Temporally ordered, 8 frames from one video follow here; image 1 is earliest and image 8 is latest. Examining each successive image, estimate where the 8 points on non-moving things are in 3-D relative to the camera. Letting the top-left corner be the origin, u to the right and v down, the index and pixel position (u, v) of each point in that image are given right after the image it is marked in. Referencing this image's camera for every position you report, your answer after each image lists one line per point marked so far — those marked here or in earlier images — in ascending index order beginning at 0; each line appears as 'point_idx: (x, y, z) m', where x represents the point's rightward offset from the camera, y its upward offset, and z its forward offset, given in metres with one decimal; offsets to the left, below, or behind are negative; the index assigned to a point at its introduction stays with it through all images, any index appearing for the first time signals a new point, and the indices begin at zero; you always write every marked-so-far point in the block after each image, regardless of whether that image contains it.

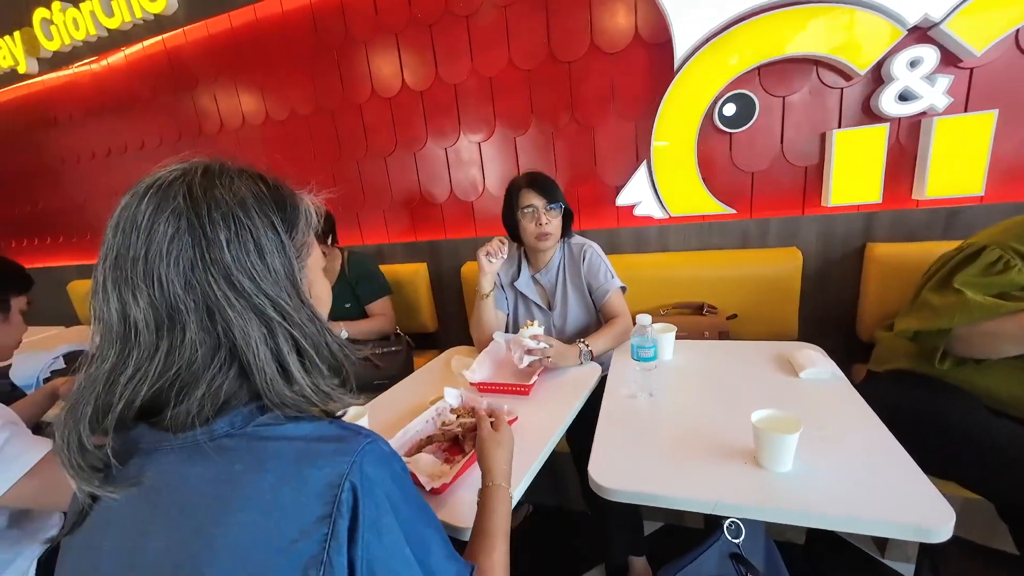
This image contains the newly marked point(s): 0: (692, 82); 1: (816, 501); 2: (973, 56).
0: (+0.7, +0.8, +1.7) m
1: (+0.6, -0.4, +0.7) m
2: (+1.5, +0.8, +1.5) m
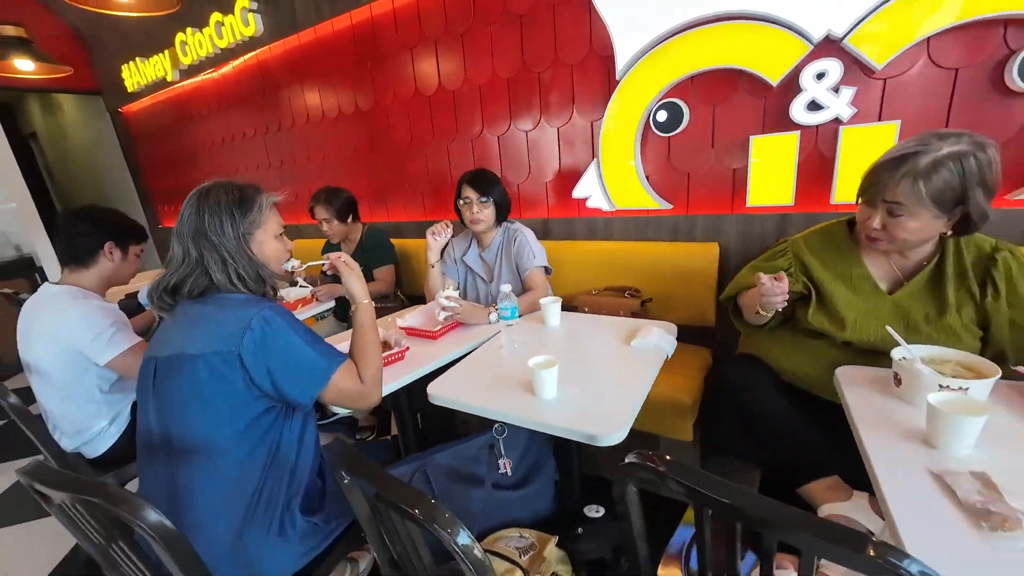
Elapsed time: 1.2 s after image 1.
0: (+0.5, +0.9, +1.9) m
1: (+0.1, -0.3, +1.1) m
2: (+1.3, +0.8, +1.5) m
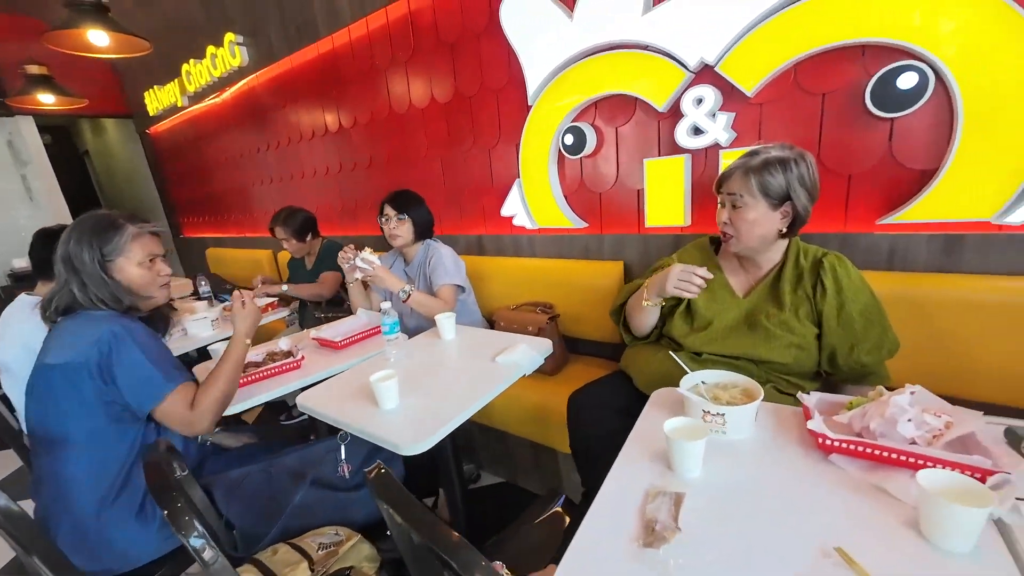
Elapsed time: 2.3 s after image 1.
0: (+0.2, +0.8, +2.0) m
1: (-0.4, -0.4, +1.2) m
2: (+0.9, +0.7, +1.5) m
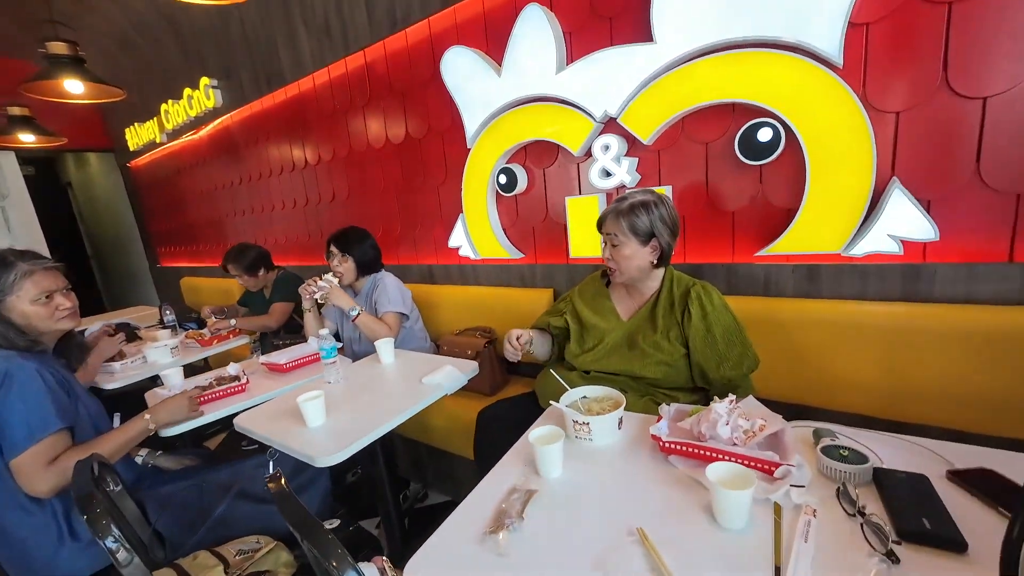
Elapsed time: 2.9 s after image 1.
0: (-0.2, +0.7, +2.2) m
1: (-0.7, -0.5, +1.3) m
2: (+0.6, +0.6, +1.8) m
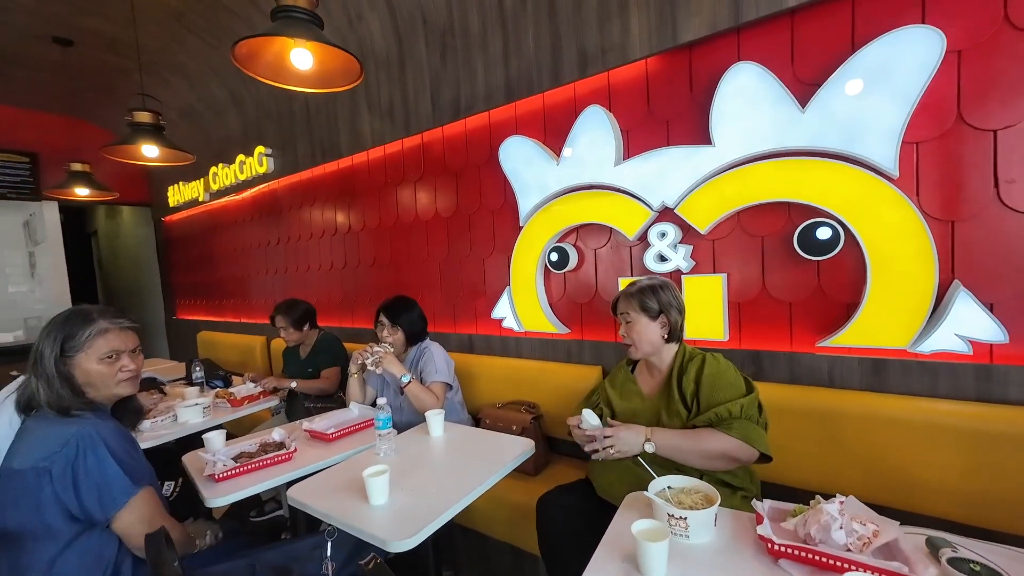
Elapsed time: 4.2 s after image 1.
0: (+0.1, +0.3, +2.3) m
1: (-0.4, -0.7, +1.3) m
2: (+0.8, +0.2, +1.9) m
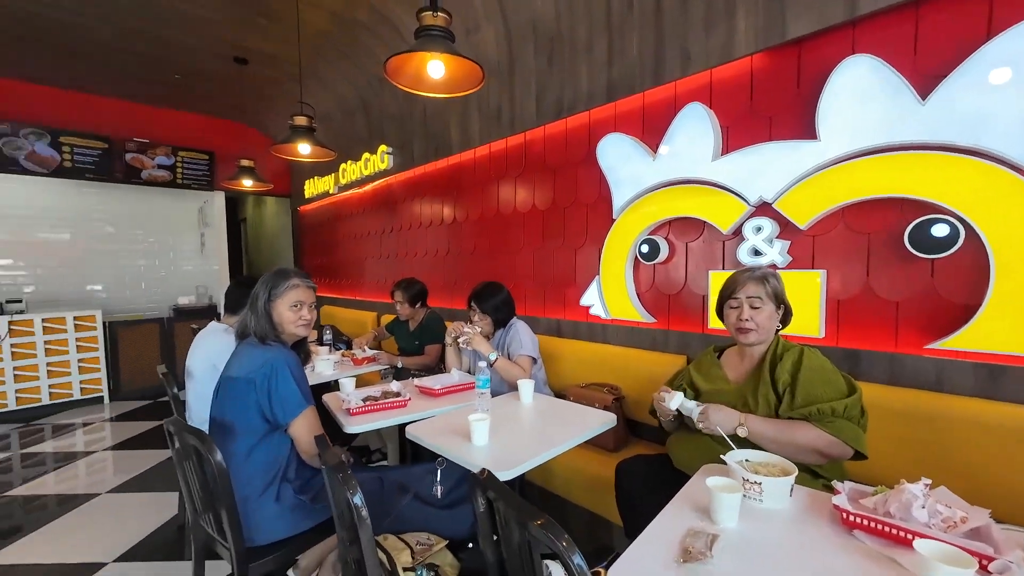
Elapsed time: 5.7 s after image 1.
0: (+0.7, +0.3, +2.5) m
1: (-0.2, -0.6, +1.5) m
2: (+1.3, +0.3, +1.8) m
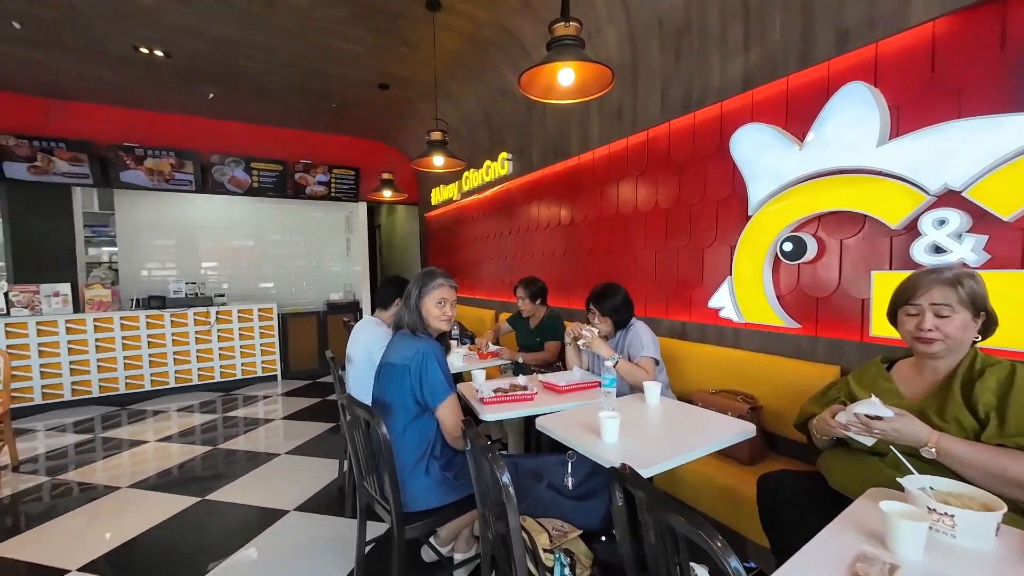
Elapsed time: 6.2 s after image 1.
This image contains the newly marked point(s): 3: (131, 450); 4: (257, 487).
0: (+1.3, +0.3, +2.3) m
1: (+0.3, -0.6, +1.6) m
2: (+1.8, +0.2, +1.5) m
3: (-3.1, -1.3, +3.5) m
4: (-1.7, -1.3, +2.9) m
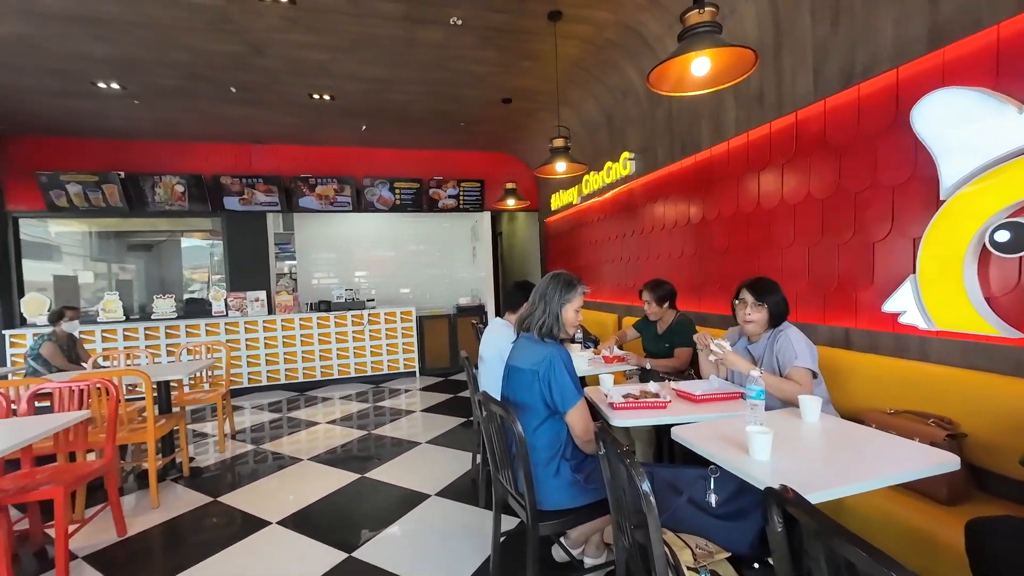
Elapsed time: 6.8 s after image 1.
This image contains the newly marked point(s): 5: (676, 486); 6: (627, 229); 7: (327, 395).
0: (+2.0, +0.3, +1.8) m
1: (+0.8, -0.6, +1.4) m
2: (+2.2, +0.3, +1.0) m
3: (-2.0, -1.4, +4.2) m
4: (-0.8, -1.4, +3.2) m
5: (+0.6, -0.7, +1.6) m
6: (+1.3, +0.7, +4.7) m
7: (-2.3, -1.3, +5.3) m
